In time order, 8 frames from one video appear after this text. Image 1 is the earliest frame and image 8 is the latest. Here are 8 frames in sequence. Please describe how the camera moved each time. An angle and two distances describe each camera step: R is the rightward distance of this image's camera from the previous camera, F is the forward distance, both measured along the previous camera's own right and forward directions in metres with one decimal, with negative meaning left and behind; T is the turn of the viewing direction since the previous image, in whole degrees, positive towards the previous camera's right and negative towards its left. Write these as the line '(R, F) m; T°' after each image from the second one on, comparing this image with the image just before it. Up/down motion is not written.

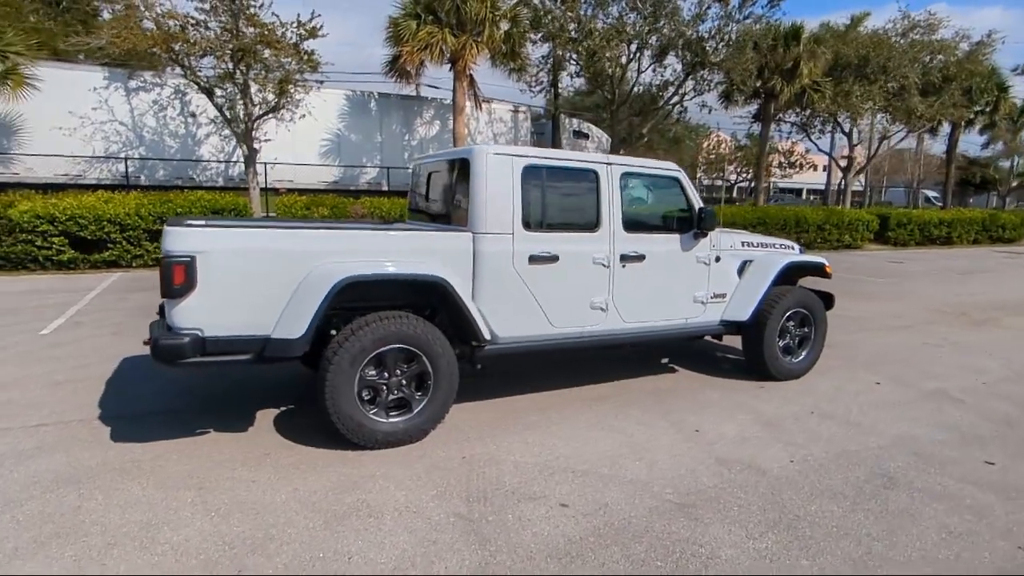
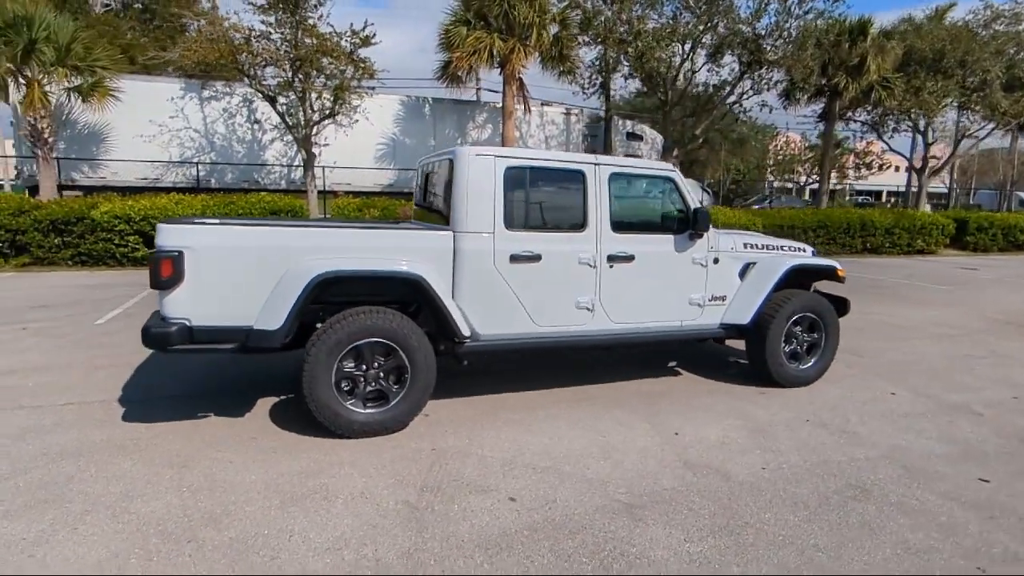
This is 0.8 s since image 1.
(+0.7, 0.0) m; -6°
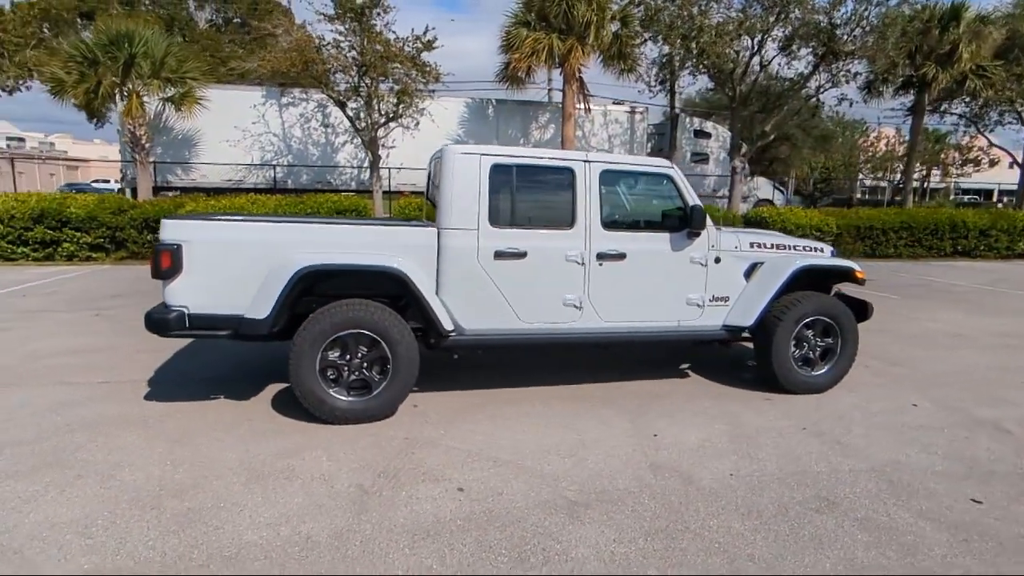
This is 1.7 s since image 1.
(+0.8, 0.0) m; -8°
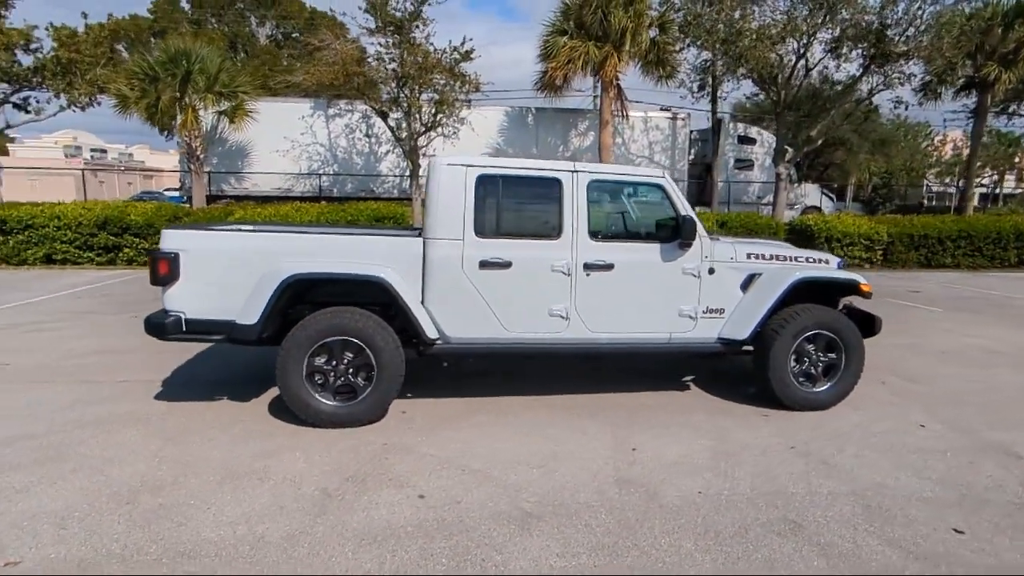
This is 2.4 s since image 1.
(+0.5, 0.0) m; -5°
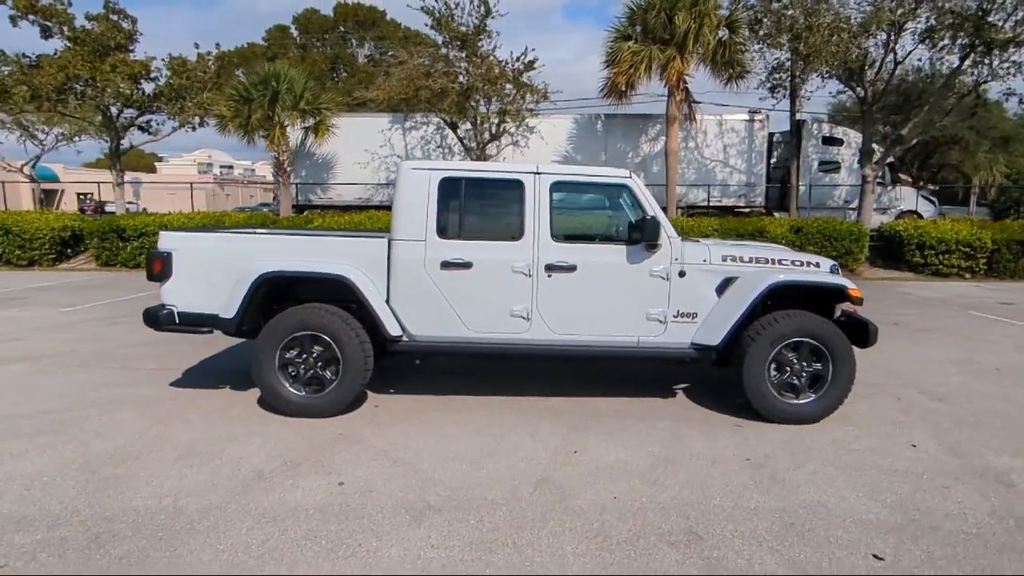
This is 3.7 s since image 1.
(+1.1, 0.0) m; -9°
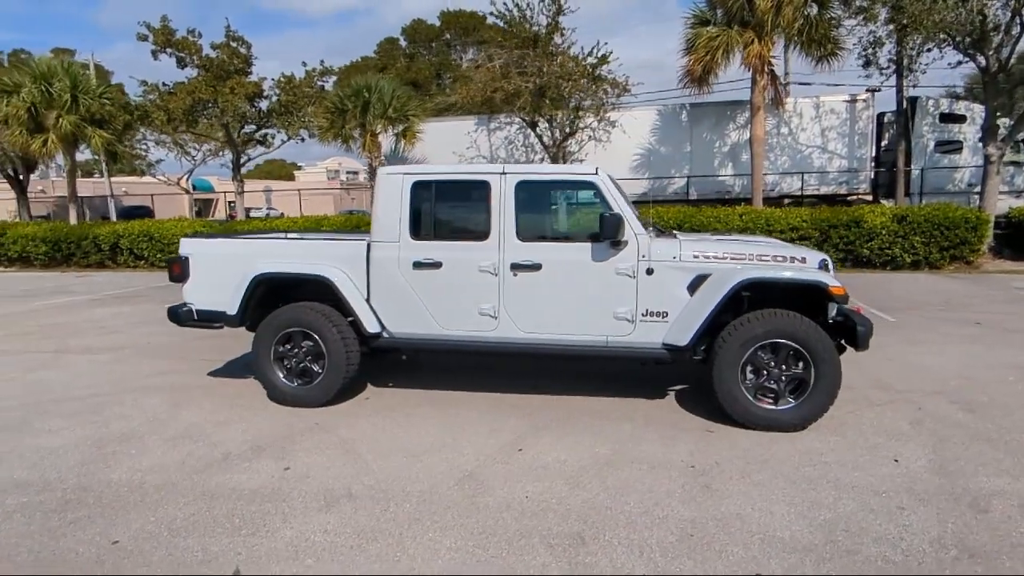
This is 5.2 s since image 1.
(+1.2, +0.1) m; -11°
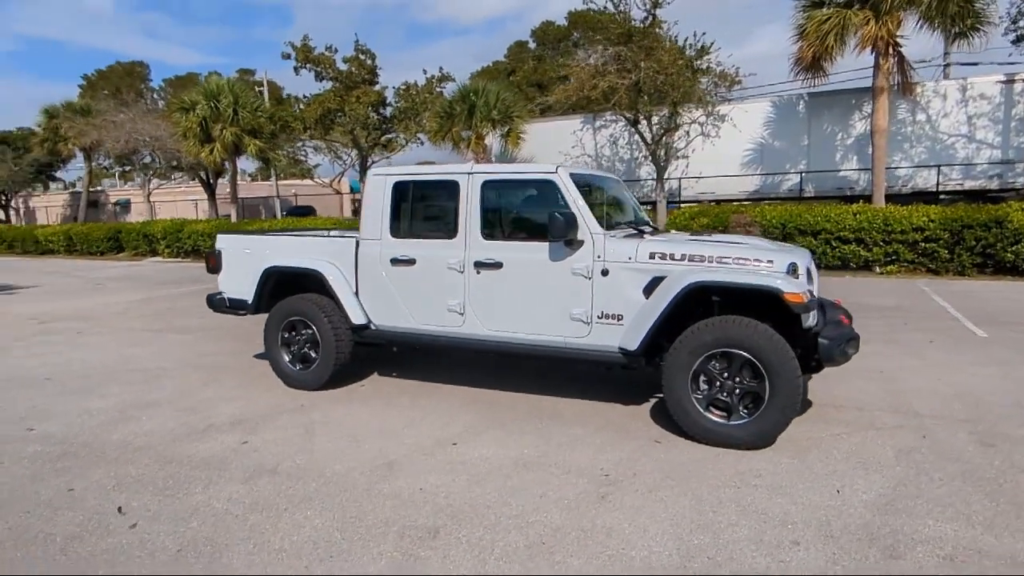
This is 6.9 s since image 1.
(+1.4, +0.1) m; -13°
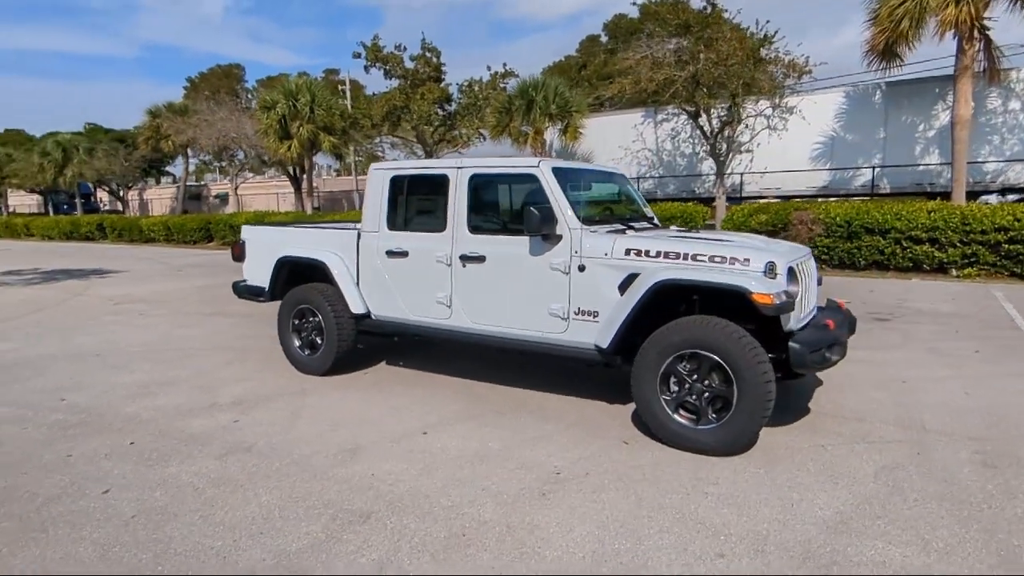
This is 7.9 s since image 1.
(+0.8, +0.1) m; -7°
